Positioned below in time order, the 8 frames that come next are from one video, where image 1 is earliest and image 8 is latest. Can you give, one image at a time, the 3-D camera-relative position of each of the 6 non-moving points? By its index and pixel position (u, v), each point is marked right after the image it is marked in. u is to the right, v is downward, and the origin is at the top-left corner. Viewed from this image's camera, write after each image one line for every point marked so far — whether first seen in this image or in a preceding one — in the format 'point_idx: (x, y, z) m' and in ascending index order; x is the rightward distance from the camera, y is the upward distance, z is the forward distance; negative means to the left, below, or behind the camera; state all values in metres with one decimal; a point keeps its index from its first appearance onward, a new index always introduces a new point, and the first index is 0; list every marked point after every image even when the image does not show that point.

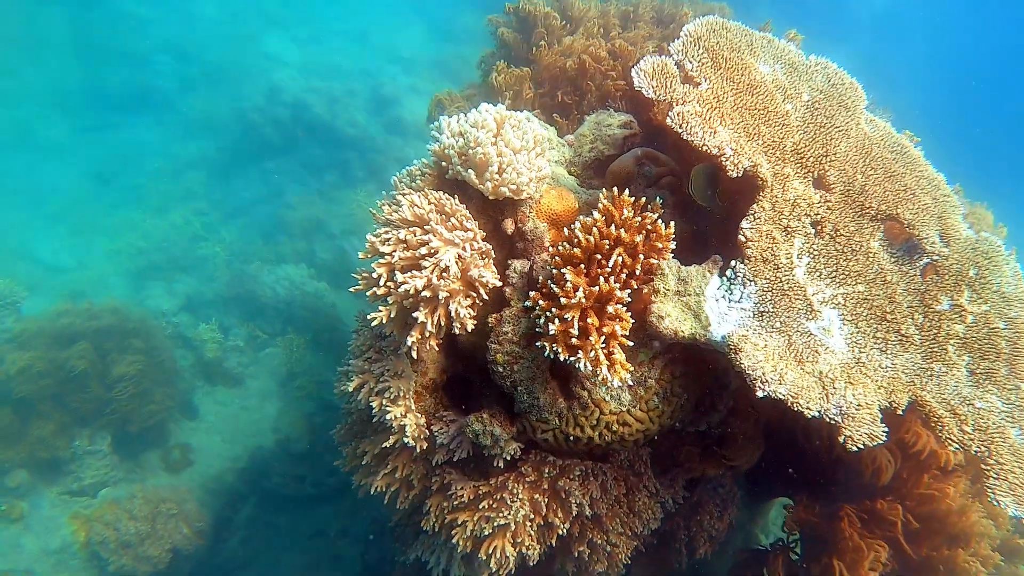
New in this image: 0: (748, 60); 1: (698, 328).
0: (+1.2, +1.1, +3.7) m
1: (+0.8, -0.2, +3.3) m
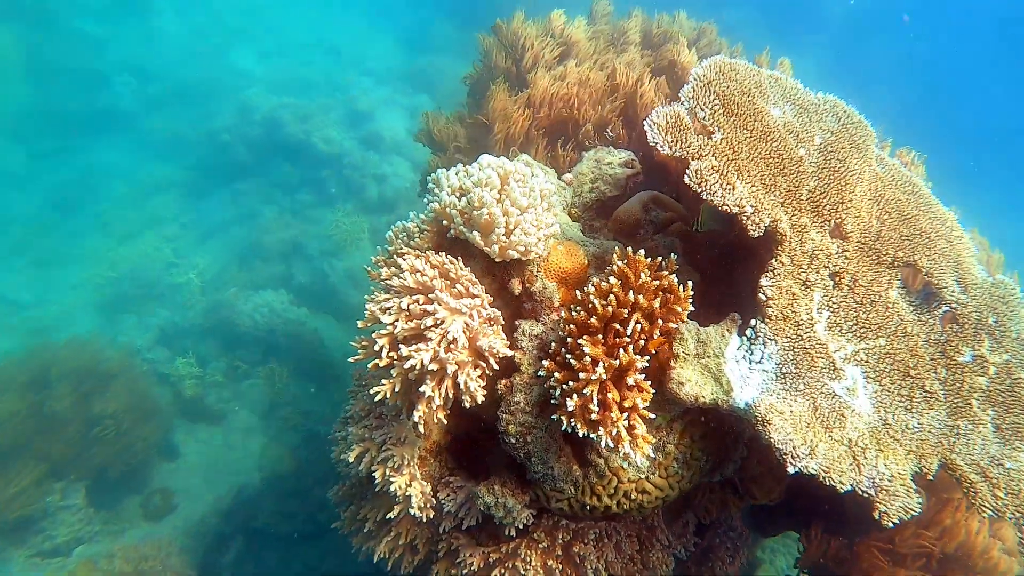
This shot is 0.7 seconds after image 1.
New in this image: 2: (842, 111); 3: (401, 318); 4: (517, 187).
0: (+1.2, +0.9, +3.5) m
1: (+0.9, -0.4, +3.1) m
2: (+1.7, +0.9, +3.8) m
3: (-0.5, -0.1, +3.2) m
4: (0.0, +0.4, +3.3) m
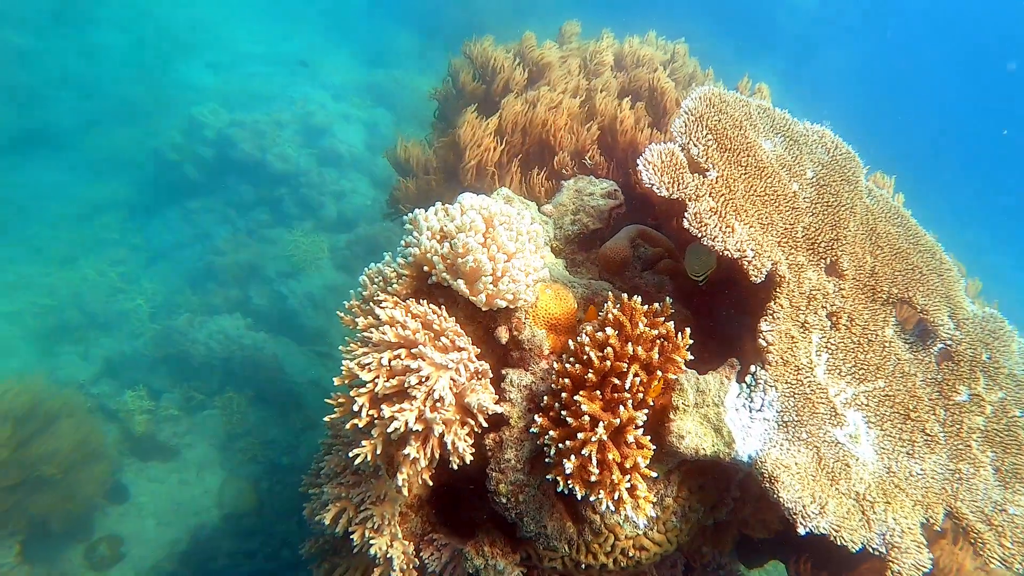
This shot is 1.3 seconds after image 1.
0: (+1.1, +0.7, +3.4) m
1: (+0.8, -0.6, +3.0) m
2: (+1.6, +0.7, +3.7) m
3: (-0.5, -0.3, +2.9) m
4: (0.0, +0.2, +3.1) m
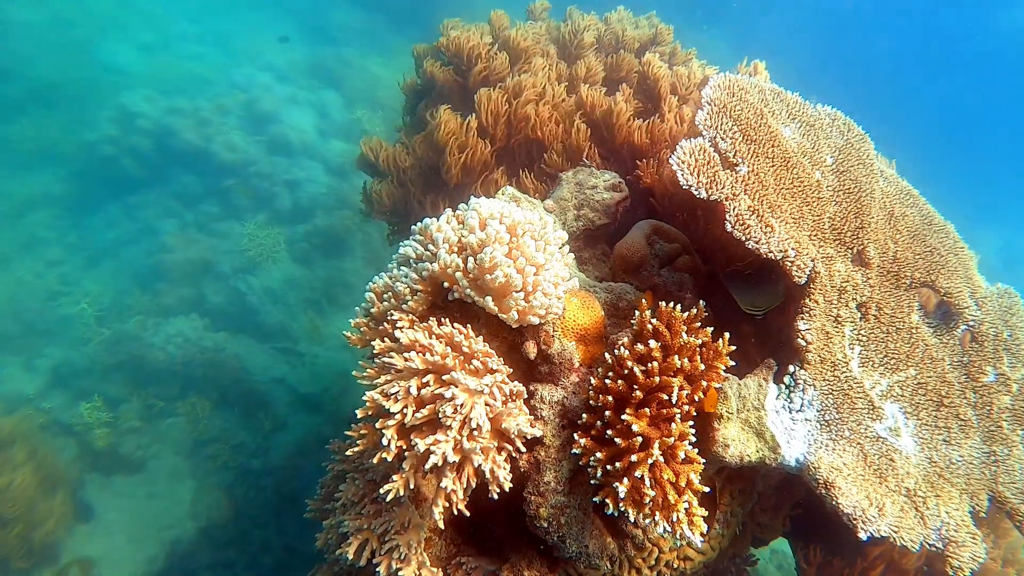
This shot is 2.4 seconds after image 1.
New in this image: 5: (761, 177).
0: (+1.1, +0.7, +3.2) m
1: (+1.0, -0.6, +2.9) m
2: (+1.6, +0.8, +3.6) m
3: (-0.4, -0.4, +2.7) m
4: (+0.1, +0.2, +2.9) m
5: (+1.0, +0.4, +3.0) m
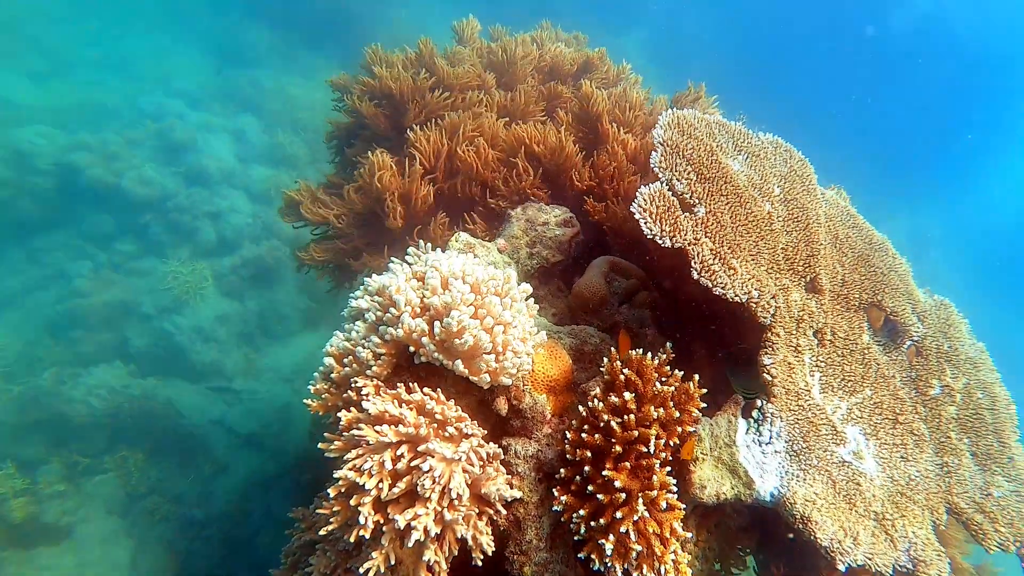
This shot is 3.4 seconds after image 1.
0: (+0.9, +0.6, +3.3) m
1: (+0.9, -0.8, +2.9) m
2: (+1.3, +0.7, +3.7) m
3: (-0.4, -0.7, +2.6) m
4: (-0.1, 0.0, +2.8) m
5: (+0.8, +0.3, +3.0) m
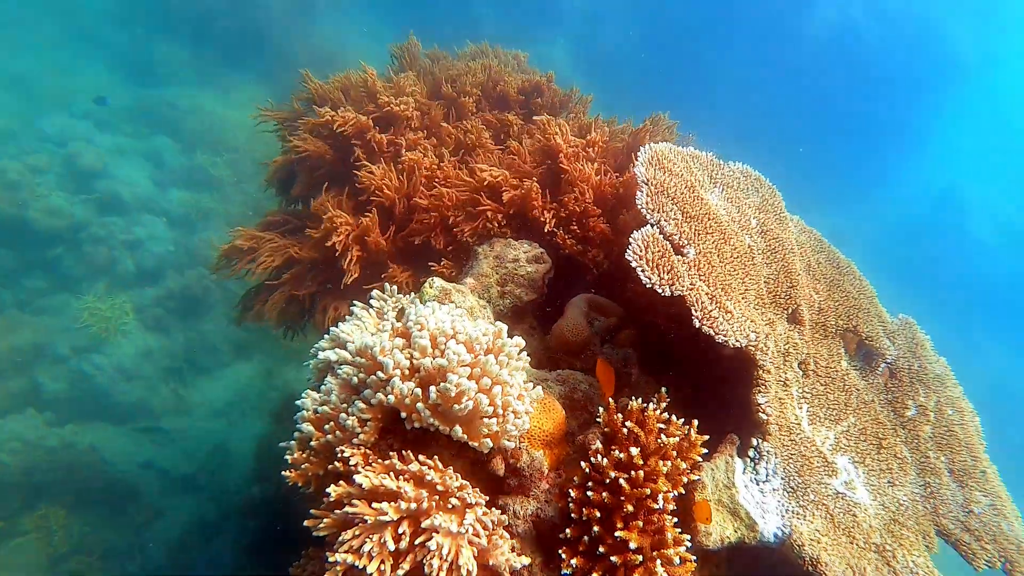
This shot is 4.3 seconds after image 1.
0: (+0.8, +0.4, +3.2) m
1: (+0.9, -0.9, +2.9) m
2: (+1.2, +0.5, +3.7) m
3: (-0.4, -0.9, +2.5) m
4: (-0.1, -0.2, +2.7) m
5: (+0.8, +0.1, +2.9) m
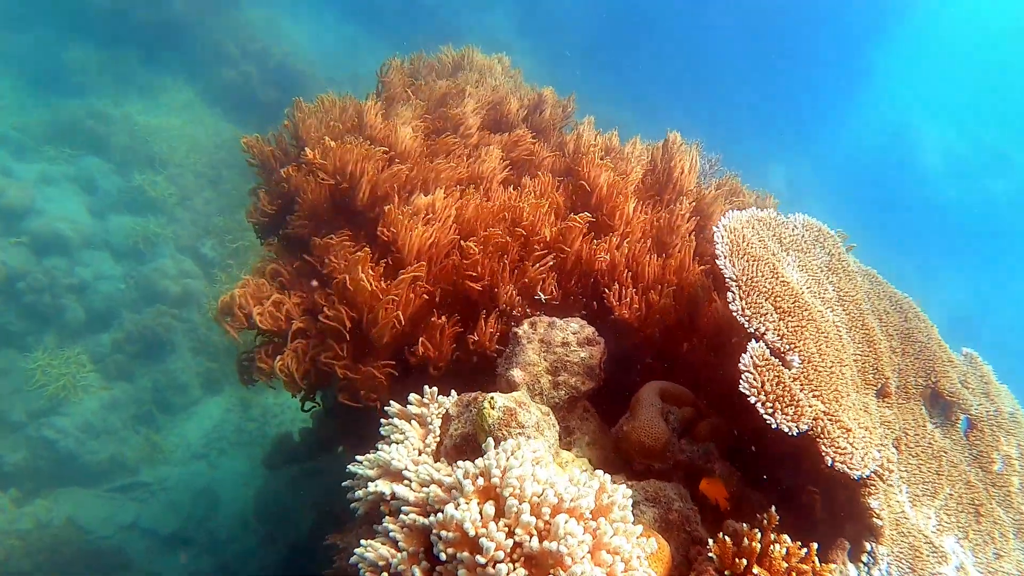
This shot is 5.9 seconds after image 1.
0: (+1.1, 0.0, +2.9) m
1: (+1.3, -1.3, +2.7) m
2: (+1.4, +0.2, +3.4) m
3: (0.0, -1.4, +2.2) m
4: (+0.3, -0.7, +2.3) m
5: (+1.1, -0.3, +2.6) m
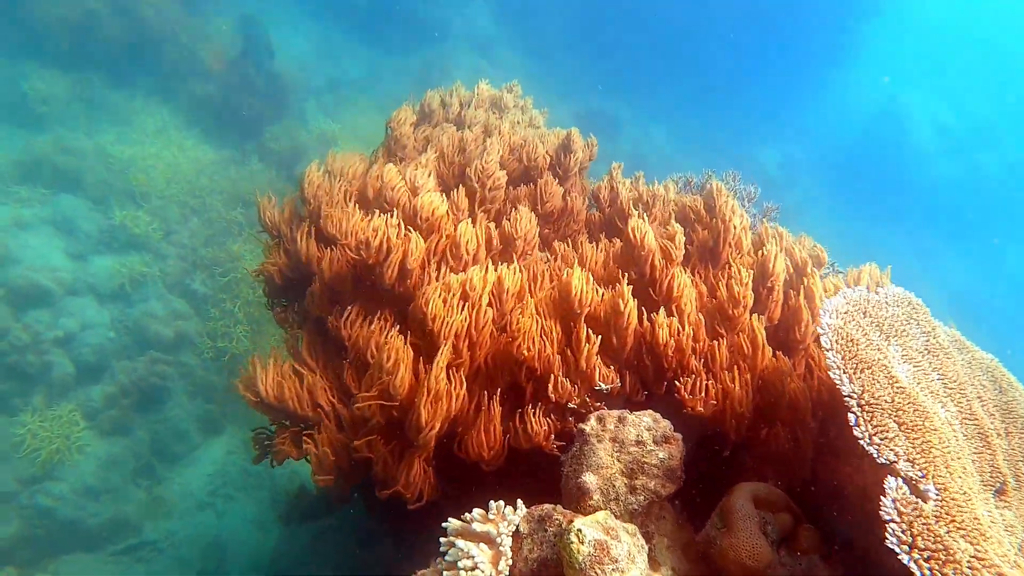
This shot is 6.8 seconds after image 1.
0: (+1.3, -0.3, +2.6) m
1: (+1.7, -1.6, +2.4) m
2: (+1.6, -0.1, +3.1) m
3: (+0.4, -1.9, +1.9) m
4: (+0.6, -1.2, +2.1) m
5: (+1.4, -0.6, +2.4) m
